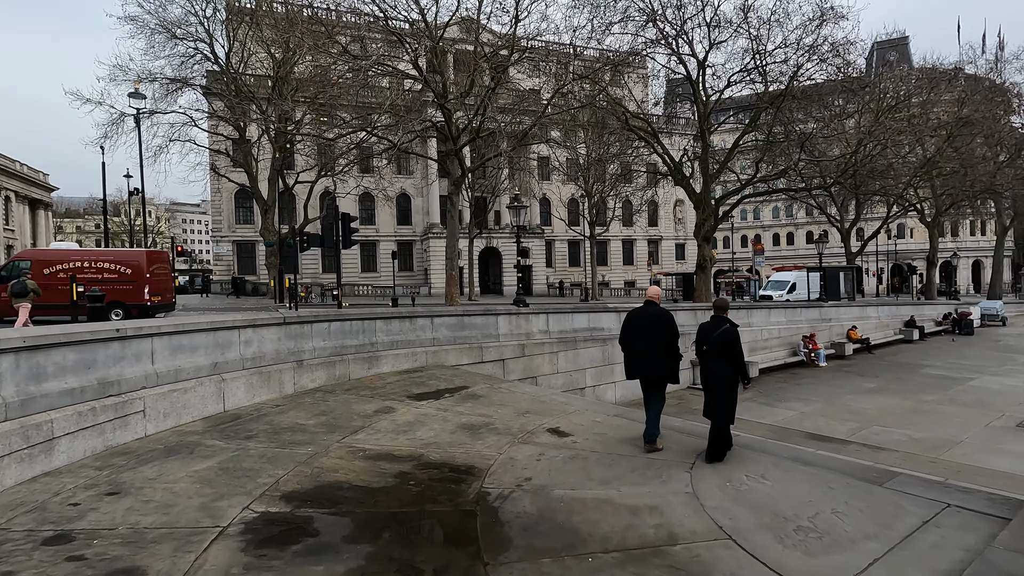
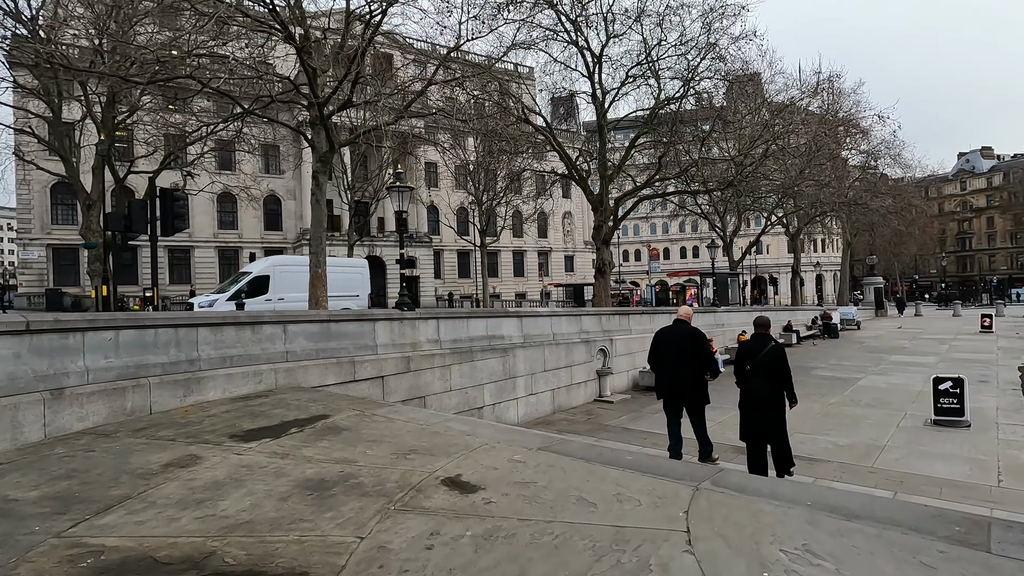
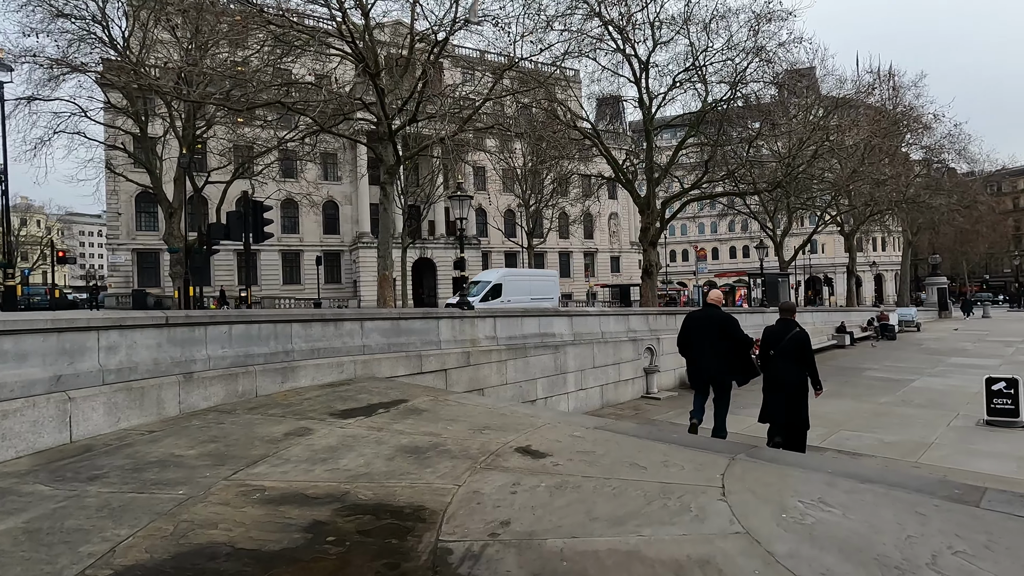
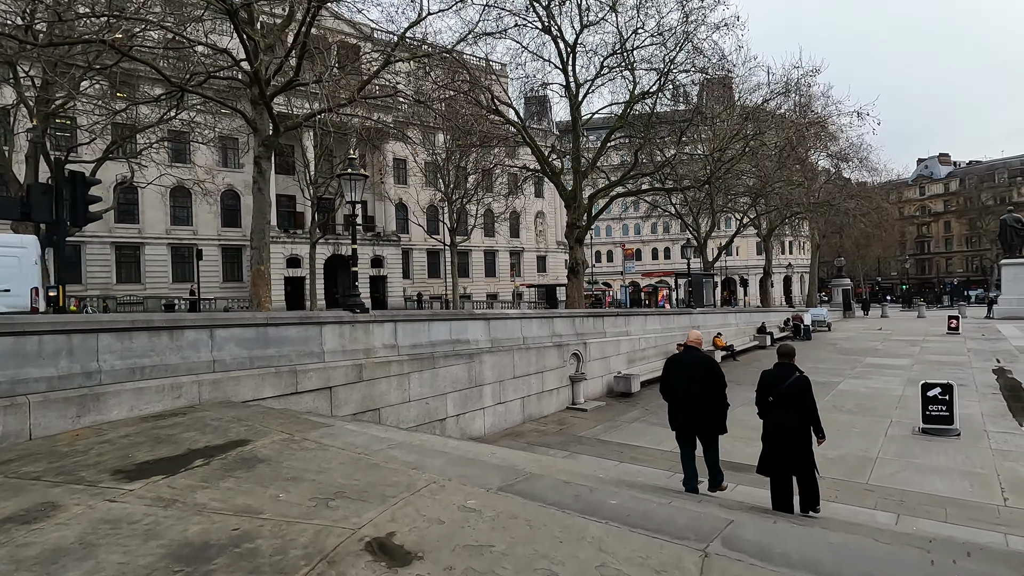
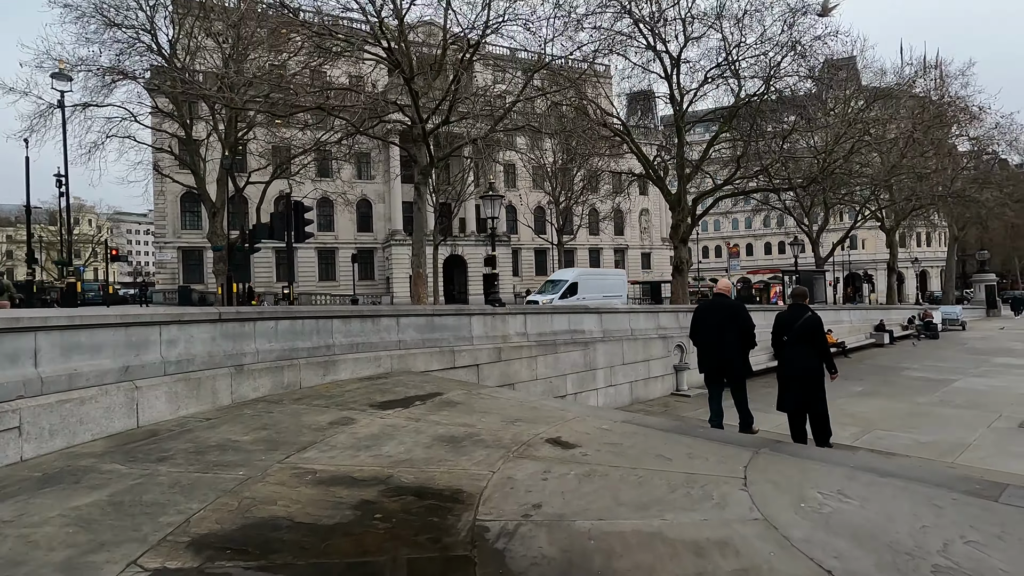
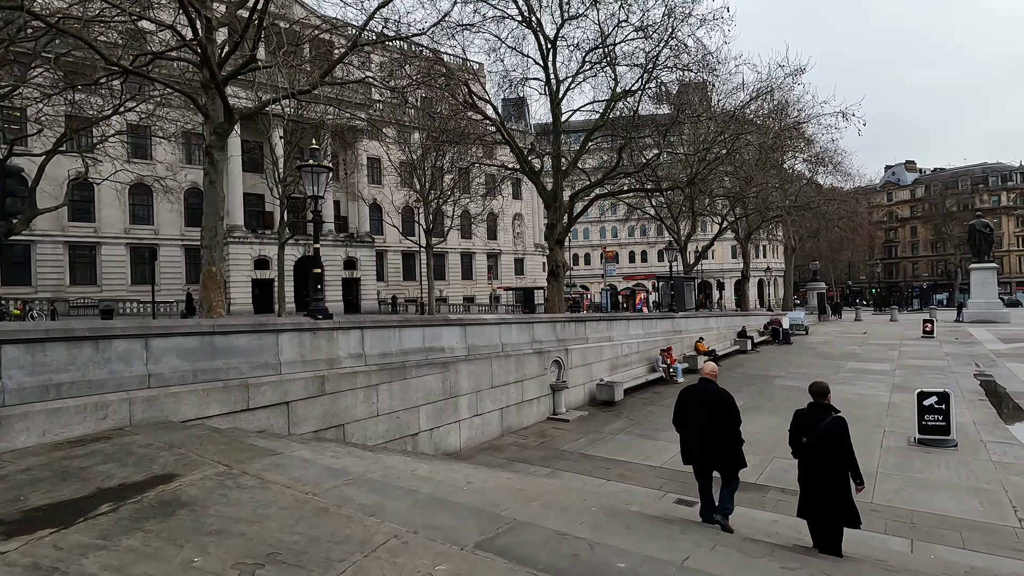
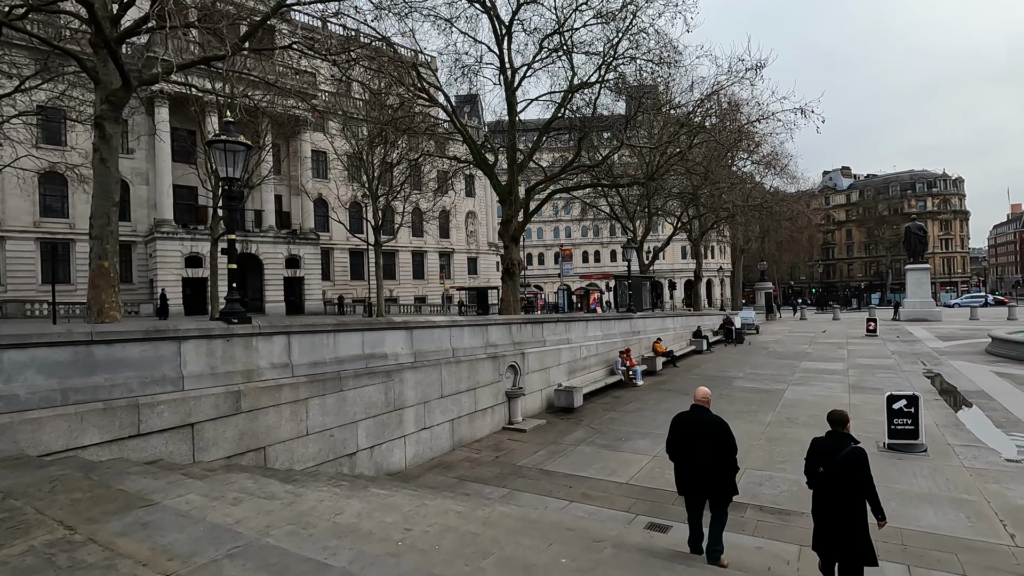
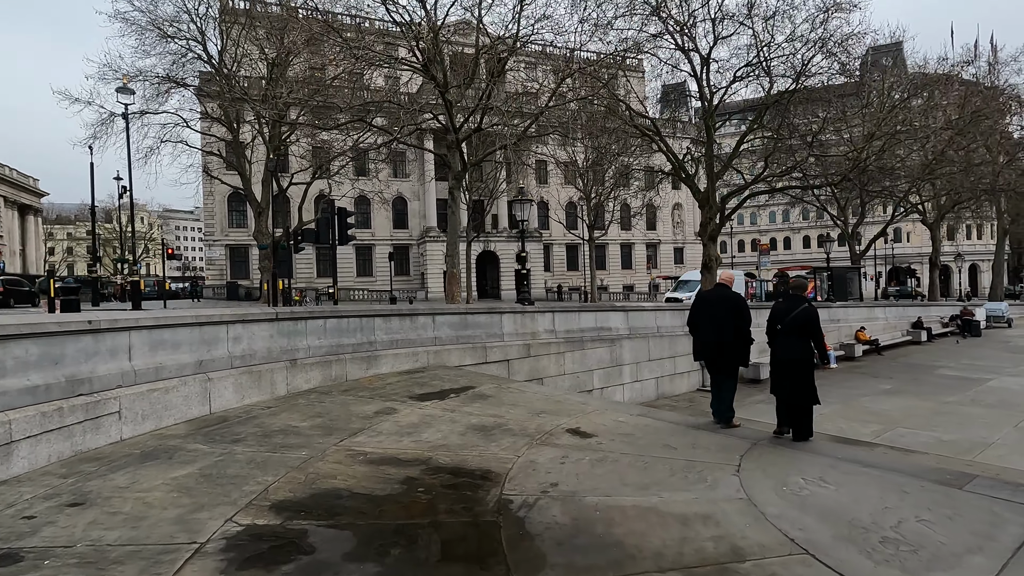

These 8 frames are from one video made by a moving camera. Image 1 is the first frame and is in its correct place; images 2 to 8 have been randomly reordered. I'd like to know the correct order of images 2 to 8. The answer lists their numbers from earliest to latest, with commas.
8, 5, 3, 2, 4, 6, 7
